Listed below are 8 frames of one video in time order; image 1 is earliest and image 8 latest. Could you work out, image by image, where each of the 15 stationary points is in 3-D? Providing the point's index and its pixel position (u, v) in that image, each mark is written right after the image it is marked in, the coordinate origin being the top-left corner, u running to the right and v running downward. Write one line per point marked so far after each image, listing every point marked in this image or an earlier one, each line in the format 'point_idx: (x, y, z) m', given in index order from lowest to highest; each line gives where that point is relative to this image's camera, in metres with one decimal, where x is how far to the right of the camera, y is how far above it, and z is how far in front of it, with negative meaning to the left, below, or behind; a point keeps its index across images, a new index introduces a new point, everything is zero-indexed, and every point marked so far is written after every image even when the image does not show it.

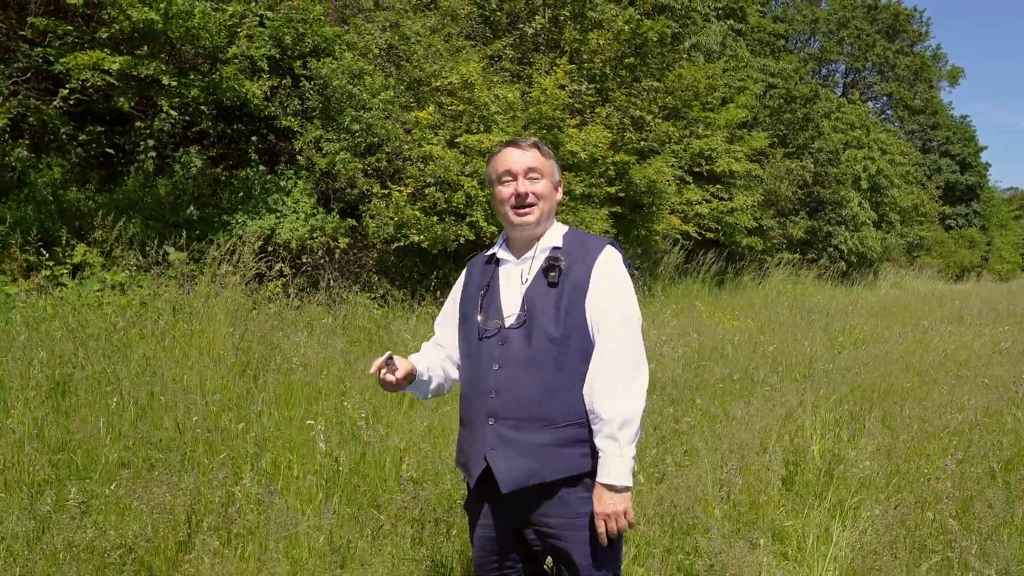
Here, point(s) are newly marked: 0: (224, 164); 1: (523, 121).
0: (-3.5, +1.5, +9.1) m
1: (+0.2, +2.3, +10.4) m
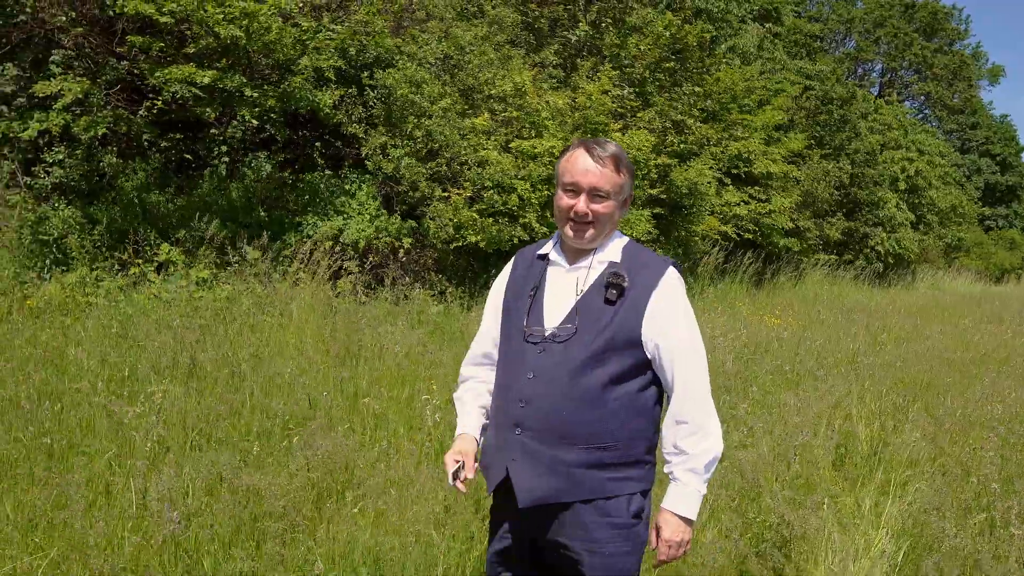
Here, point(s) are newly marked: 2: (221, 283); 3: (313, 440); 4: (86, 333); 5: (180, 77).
0: (-2.8, +1.5, +9.6) m
1: (+0.9, +2.3, +10.9) m
2: (-3.0, 0.0, +7.9) m
3: (-0.9, -0.8, +4.0) m
4: (-3.2, -0.3, +5.7) m
5: (-3.4, +2.3, +8.2) m
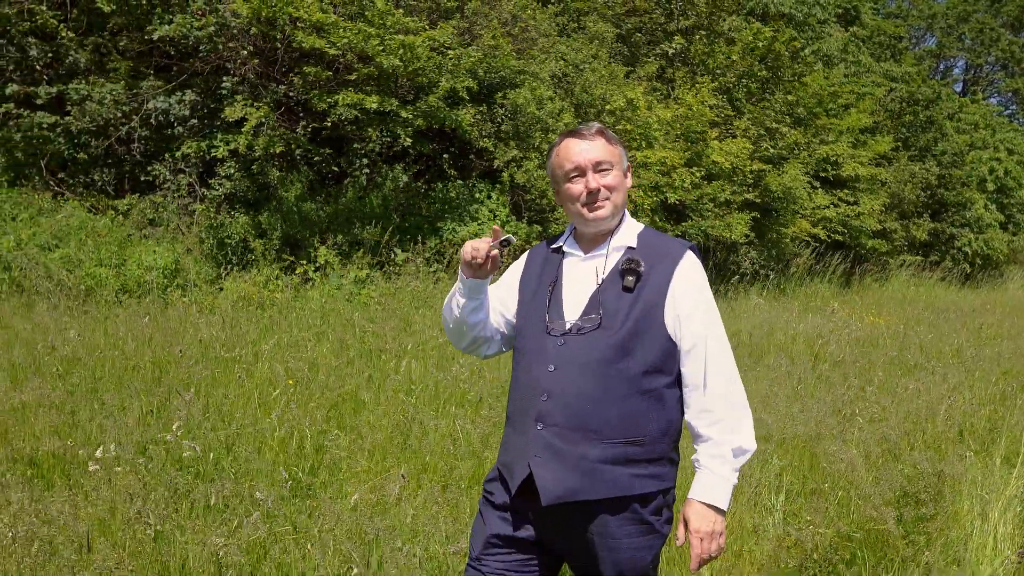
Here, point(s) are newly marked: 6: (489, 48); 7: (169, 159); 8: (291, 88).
0: (-1.3, +1.6, +10.7) m
1: (+2.5, +2.3, +11.6) m
2: (-1.6, +0.1, +9.0) m
3: (+0.2, -0.8, +5.0) m
4: (-1.9, -0.3, +6.8) m
5: (-2.0, +2.3, +9.3) m
6: (-0.3, +3.3, +10.5) m
7: (-4.8, +1.8, +10.4) m
8: (-2.9, +2.6, +10.0) m
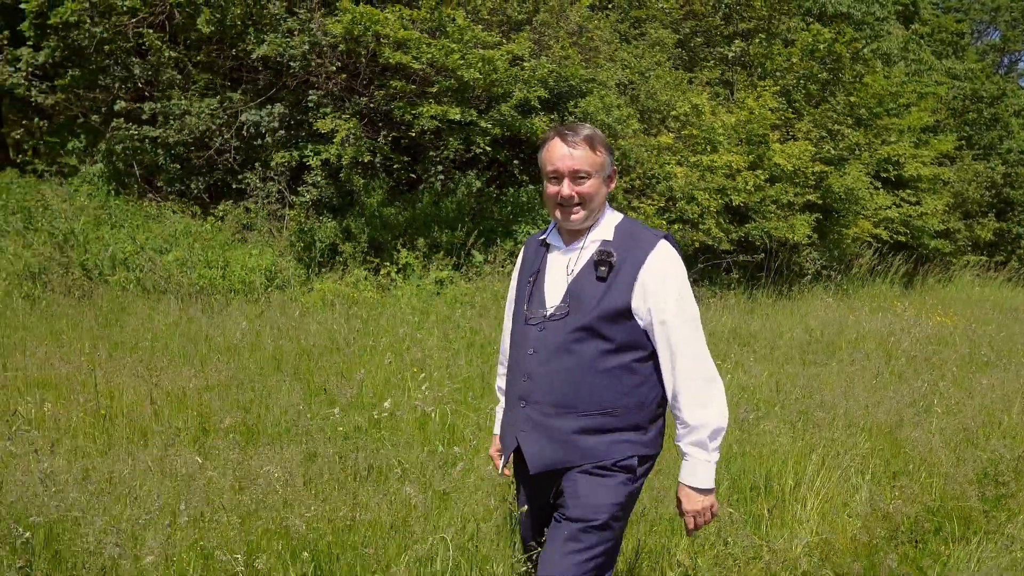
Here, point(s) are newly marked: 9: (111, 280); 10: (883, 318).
0: (-0.3, +1.5, +11.2) m
1: (+3.6, +2.3, +11.9) m
2: (-0.7, +0.1, +9.5) m
3: (+0.9, -0.7, +5.4) m
4: (-1.1, -0.3, +7.4) m
5: (-1.0, +2.3, +9.9) m
6: (+0.7, +3.3, +10.9) m
7: (-3.8, +1.8, +11.1) m
8: (-2.0, +2.6, +10.6) m
9: (-4.3, +0.1, +8.2) m
10: (+4.4, -0.4, +9.1) m
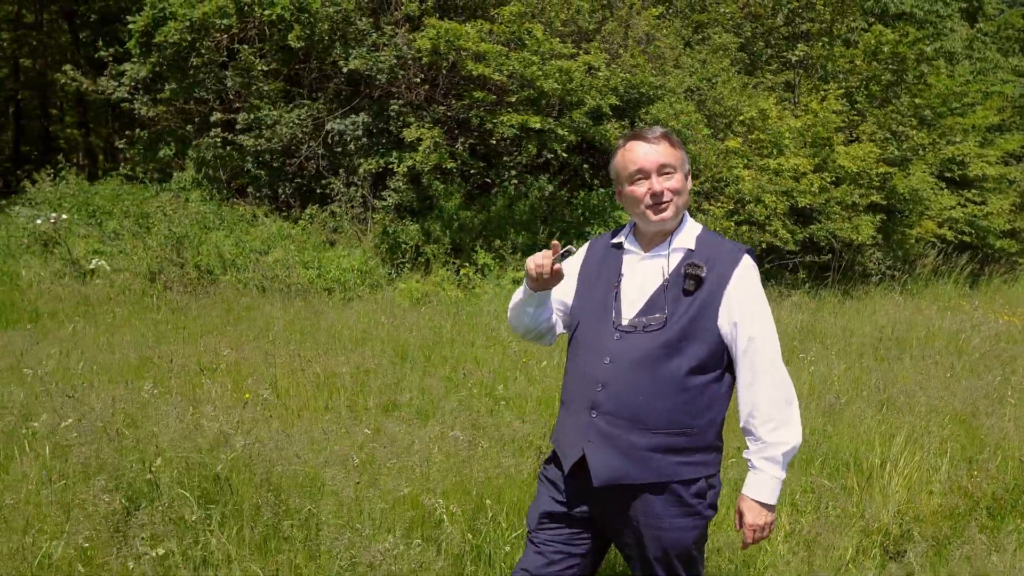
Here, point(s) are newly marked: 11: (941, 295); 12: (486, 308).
0: (+0.8, +1.6, +11.7) m
1: (+4.7, +2.3, +12.2) m
2: (+0.3, +0.1, +10.1) m
3: (+1.6, -0.7, +5.8) m
4: (-0.3, -0.3, +7.9) m
5: (0.0, +2.3, +10.4) m
6: (+1.8, +3.3, +11.4) m
7: (-2.7, +1.8, +11.9) m
8: (-0.9, +2.7, +11.2) m
9: (-3.4, +0.1, +9.0) m
10: (+5.4, -0.4, +9.3) m
11: (+7.1, -0.1, +12.6) m
12: (-0.3, -0.2, +8.7) m
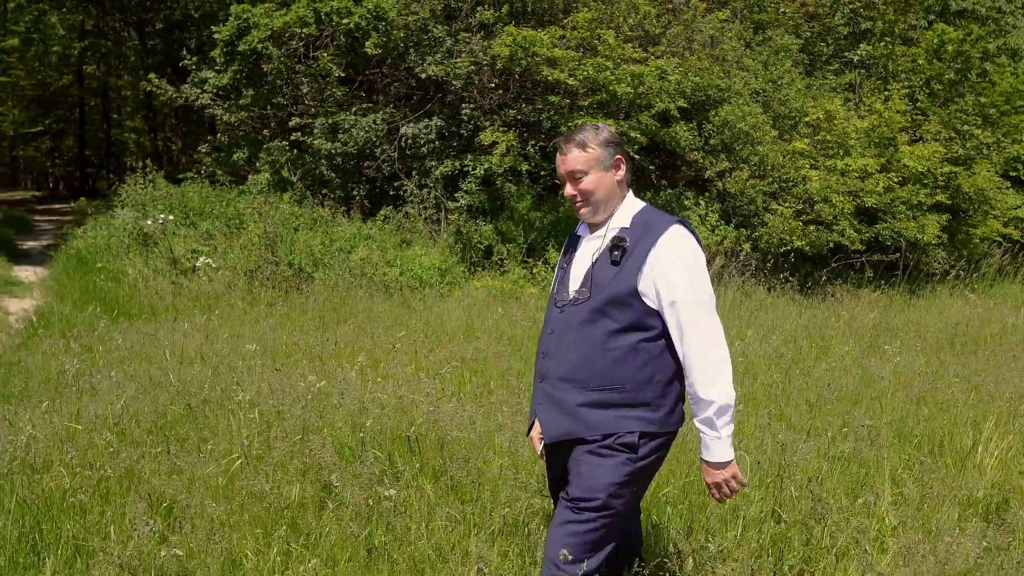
0: (+1.9, +1.6, +12.0) m
1: (+5.8, +2.4, +12.3) m
2: (+1.3, +0.1, +10.4) m
3: (+2.4, -0.7, +6.1) m
4: (+0.6, -0.3, +8.3) m
5: (+1.0, +2.3, +10.8) m
6: (+2.8, +3.3, +11.6) m
7: (-1.6, +1.8, +12.3) m
8: (+0.2, +2.7, +11.6) m
9: (-2.5, +0.1, +9.5) m
10: (+6.3, -0.3, +9.4) m
11: (+8.2, -0.1, +12.5) m
12: (+0.6, -0.2, +9.0) m
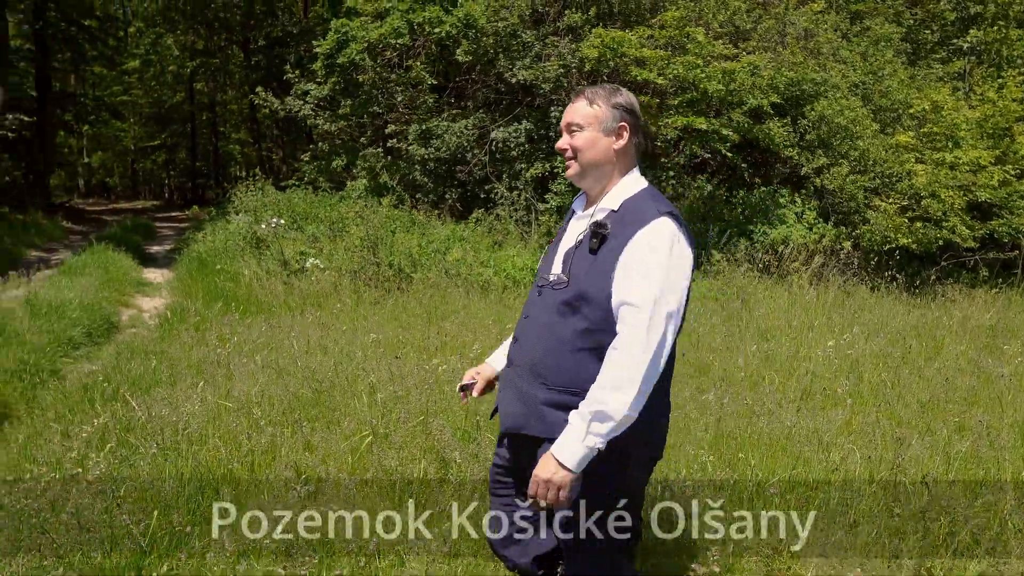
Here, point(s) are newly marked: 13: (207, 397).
0: (+3.4, +1.6, +12.0) m
1: (+7.2, +2.4, +11.8) m
2: (+2.6, +0.1, +10.4) m
3: (+3.1, -0.7, +6.0) m
4: (+1.6, -0.2, +8.4) m
5: (+2.3, +2.4, +10.8) m
6: (+4.2, +3.4, +11.5) m
7: (-0.1, +1.8, +12.7) m
8: (+1.6, +2.7, +11.8) m
9: (-1.3, +0.2, +9.9) m
10: (+7.5, -0.3, +8.8) m
11: (+9.7, -0.1, +11.8) m
12: (+1.7, -0.2, +9.1) m
13: (-1.9, -0.7, +4.7) m
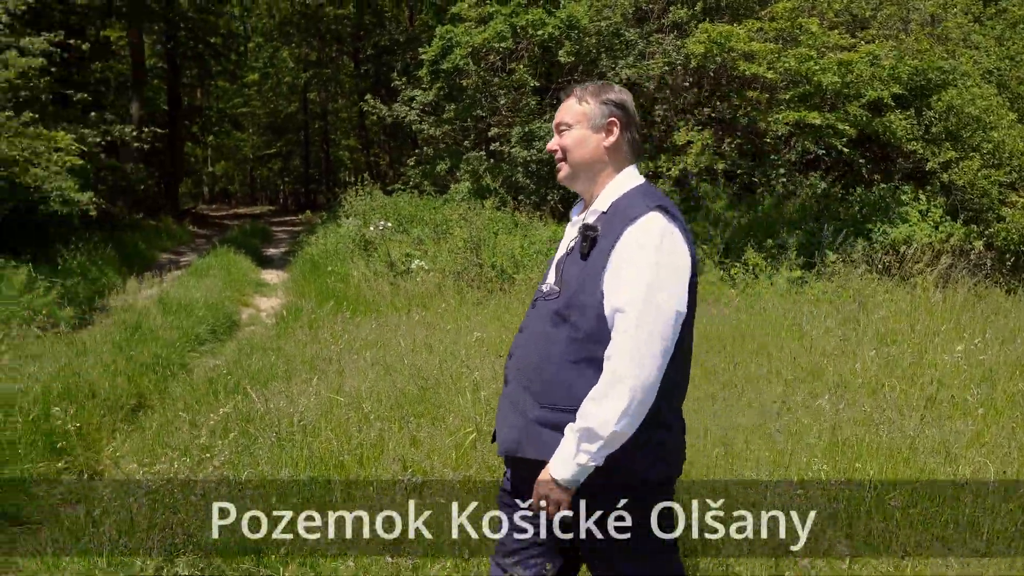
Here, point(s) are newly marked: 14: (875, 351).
0: (+4.9, +1.6, +11.4) m
1: (+8.8, +2.4, +10.7) m
2: (+3.9, +0.1, +10.0) m
3: (+3.9, -0.7, +5.5) m
4: (+2.7, -0.2, +8.1) m
5: (+3.7, +2.3, +10.4) m
6: (+5.7, +3.4, +10.8) m
7: (+1.6, +1.8, +12.6) m
8: (+3.1, +2.7, +11.5) m
9: (+0.1, +0.1, +10.0) m
10: (+8.6, -0.3, +7.8) m
11: (+11.2, -0.1, +10.4) m
12: (+2.9, -0.2, +8.8) m
13: (-1.2, -0.7, +4.9) m
14: (+3.1, -0.5, +6.4) m
